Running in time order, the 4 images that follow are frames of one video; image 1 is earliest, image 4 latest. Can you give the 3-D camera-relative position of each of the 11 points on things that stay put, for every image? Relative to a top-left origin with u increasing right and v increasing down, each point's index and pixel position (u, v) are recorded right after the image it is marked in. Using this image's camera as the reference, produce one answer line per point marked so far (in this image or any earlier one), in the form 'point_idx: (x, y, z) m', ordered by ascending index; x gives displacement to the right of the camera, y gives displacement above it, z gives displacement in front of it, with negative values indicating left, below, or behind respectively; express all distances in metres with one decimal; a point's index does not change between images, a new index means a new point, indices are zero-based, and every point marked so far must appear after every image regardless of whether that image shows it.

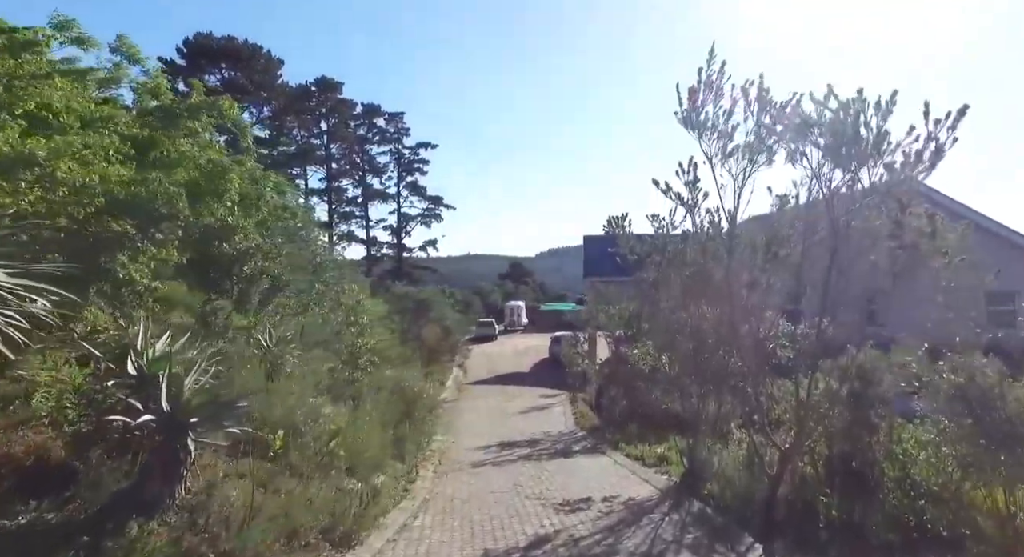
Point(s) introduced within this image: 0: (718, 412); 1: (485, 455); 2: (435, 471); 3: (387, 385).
0: (+2.6, -1.7, +6.9) m
1: (-0.5, -3.0, +9.3) m
2: (-1.2, -2.9, +8.3) m
3: (-2.1, -1.8, +9.2) m
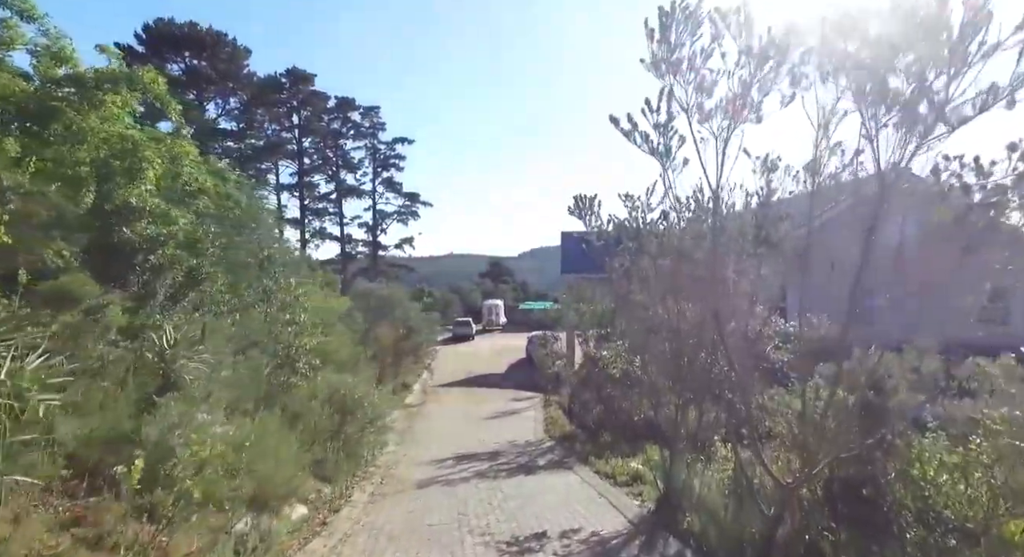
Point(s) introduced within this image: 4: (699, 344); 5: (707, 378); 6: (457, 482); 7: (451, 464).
0: (+2.0, -1.6, +5.9) m
1: (-1.1, -2.9, +8.2) m
2: (-1.8, -2.8, +7.2) m
3: (-2.7, -1.7, +8.0) m
4: (+1.8, -0.6, +5.4) m
5: (+1.9, -1.0, +5.5) m
6: (-0.8, -2.8, +7.6) m
7: (-1.0, -3.0, +8.9) m
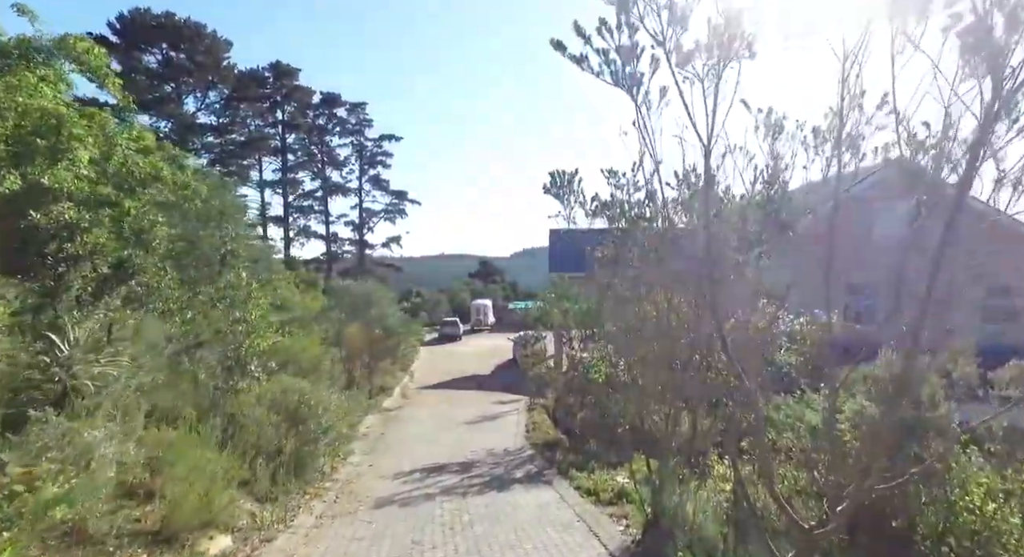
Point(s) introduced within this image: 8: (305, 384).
0: (+1.7, -1.5, +5.1) m
1: (-1.5, -2.8, +7.3) m
2: (-2.2, -2.7, +6.3) m
3: (-3.1, -1.6, +7.2) m
4: (+1.5, -0.6, +4.6) m
5: (+1.6, -0.9, +4.7) m
6: (-1.1, -2.7, +6.7) m
7: (-1.4, -2.9, +8.0) m
8: (-3.0, -1.5, +8.1) m
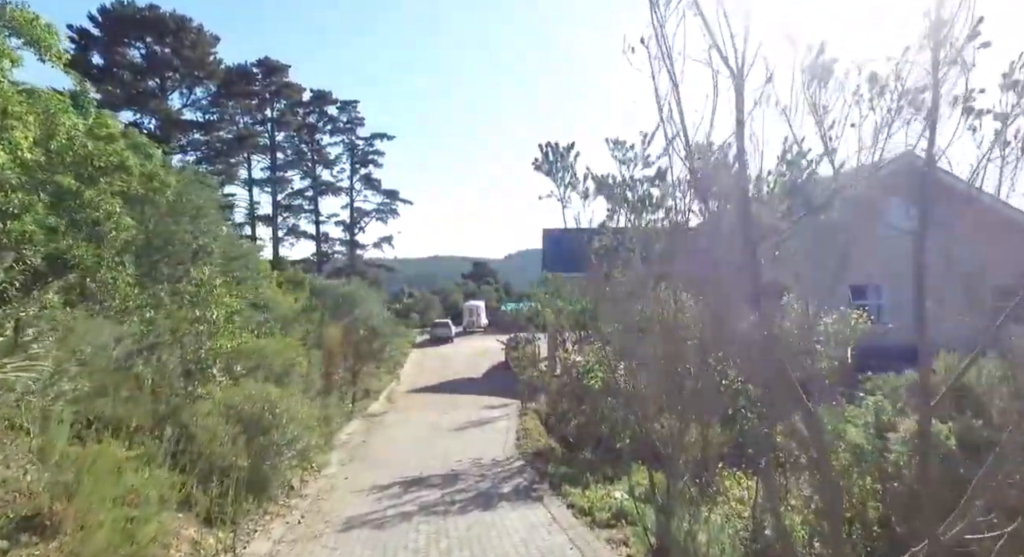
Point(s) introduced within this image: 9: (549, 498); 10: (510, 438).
0: (+1.5, -1.4, +4.4) m
1: (-1.7, -2.7, +6.6) m
2: (-2.3, -2.6, +5.6) m
3: (-3.2, -1.5, +6.4) m
4: (+1.4, -0.5, +4.0) m
5: (+1.5, -0.8, +4.0) m
6: (-1.3, -2.6, +6.0) m
7: (-1.5, -2.8, +7.3) m
8: (-3.2, -1.5, +7.3) m
9: (+0.5, -2.8, +7.0) m
10: (0.0, -3.5, +12.1) m
